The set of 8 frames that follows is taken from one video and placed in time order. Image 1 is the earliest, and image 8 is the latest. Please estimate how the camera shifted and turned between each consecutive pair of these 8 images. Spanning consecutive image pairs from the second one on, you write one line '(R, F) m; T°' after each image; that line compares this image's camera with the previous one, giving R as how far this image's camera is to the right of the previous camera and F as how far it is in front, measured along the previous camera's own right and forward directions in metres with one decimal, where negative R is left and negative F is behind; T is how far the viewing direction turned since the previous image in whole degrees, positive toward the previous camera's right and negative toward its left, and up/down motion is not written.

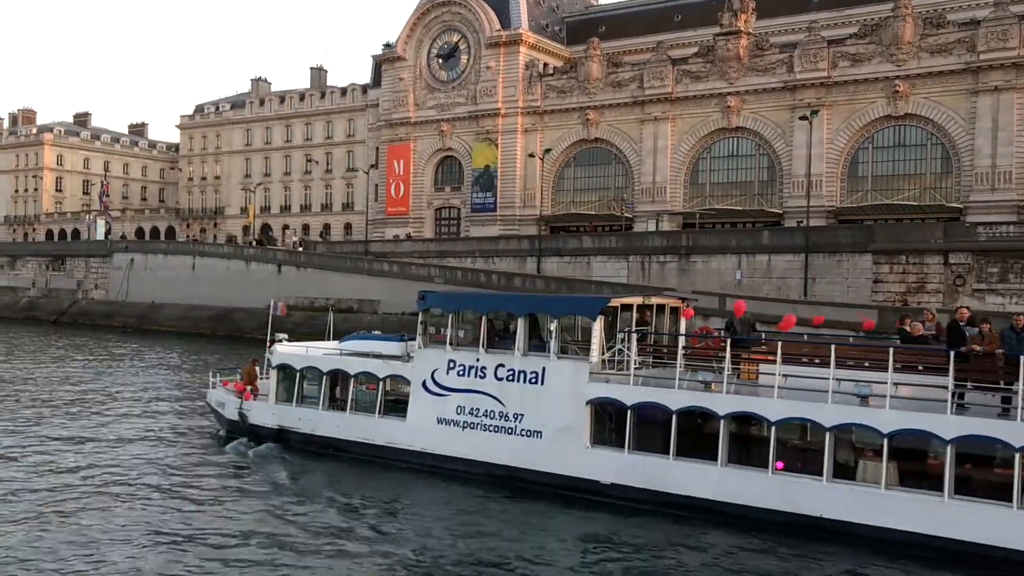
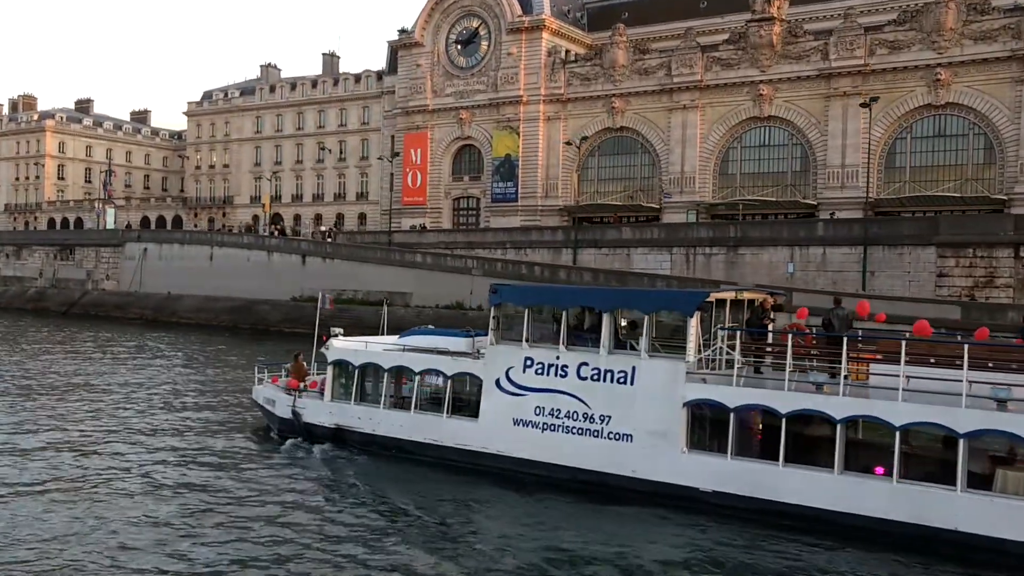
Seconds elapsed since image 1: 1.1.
(-2.1, +1.4) m; +1°
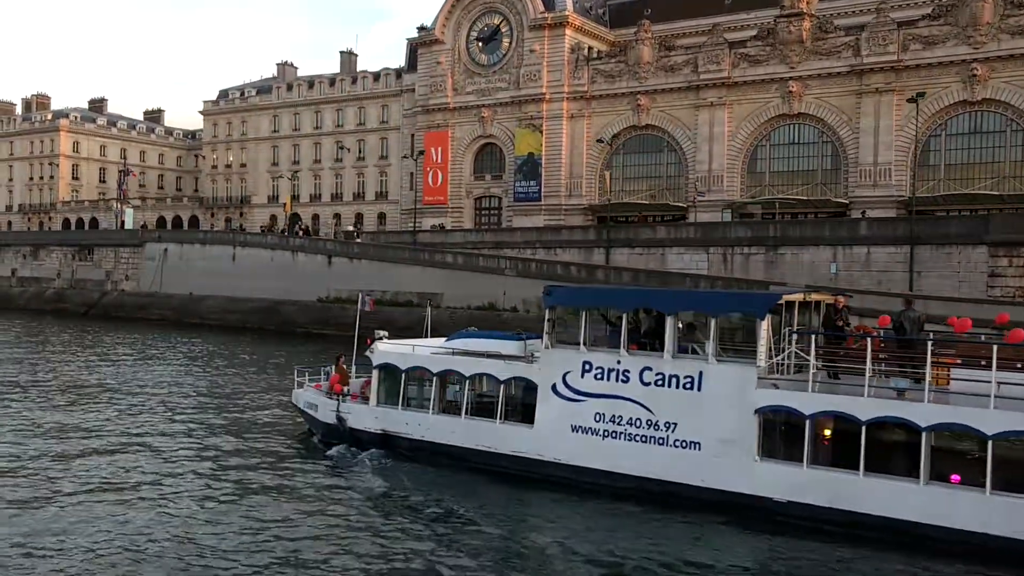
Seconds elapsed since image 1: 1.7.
(-1.2, +0.7) m; 0°
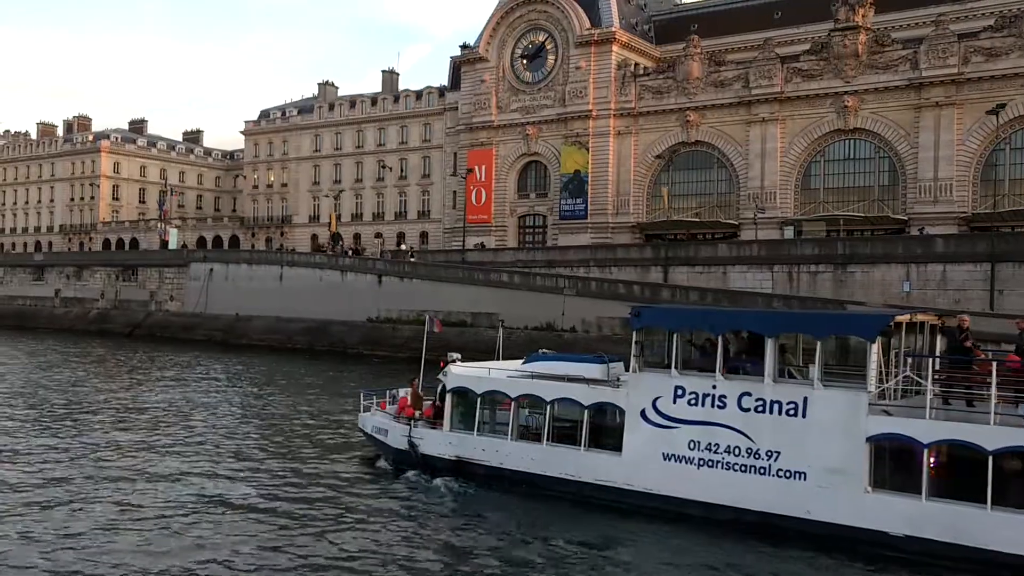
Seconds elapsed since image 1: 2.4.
(-1.3, +0.9) m; -2°
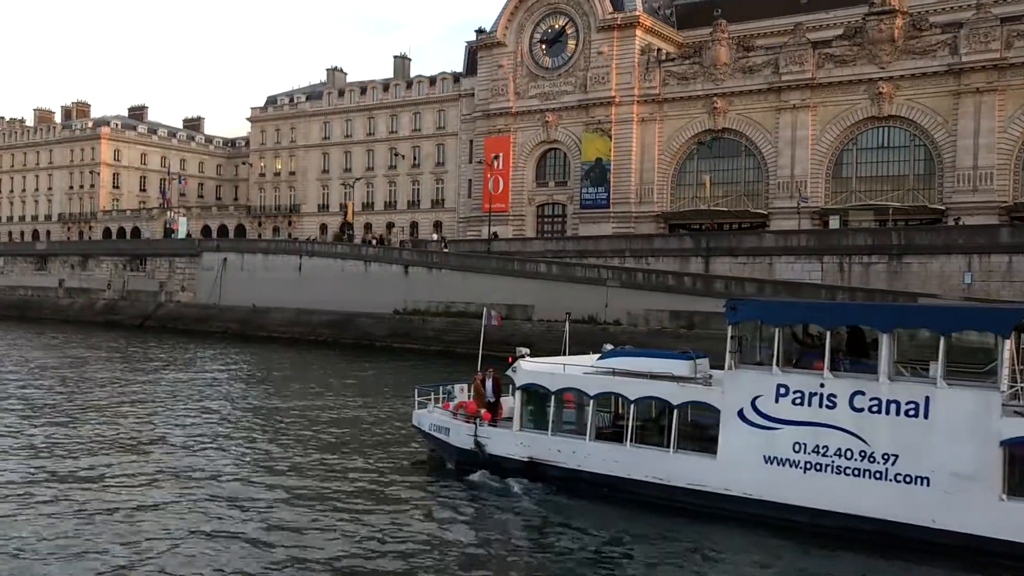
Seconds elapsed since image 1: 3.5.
(-2.0, +1.5) m; +1°
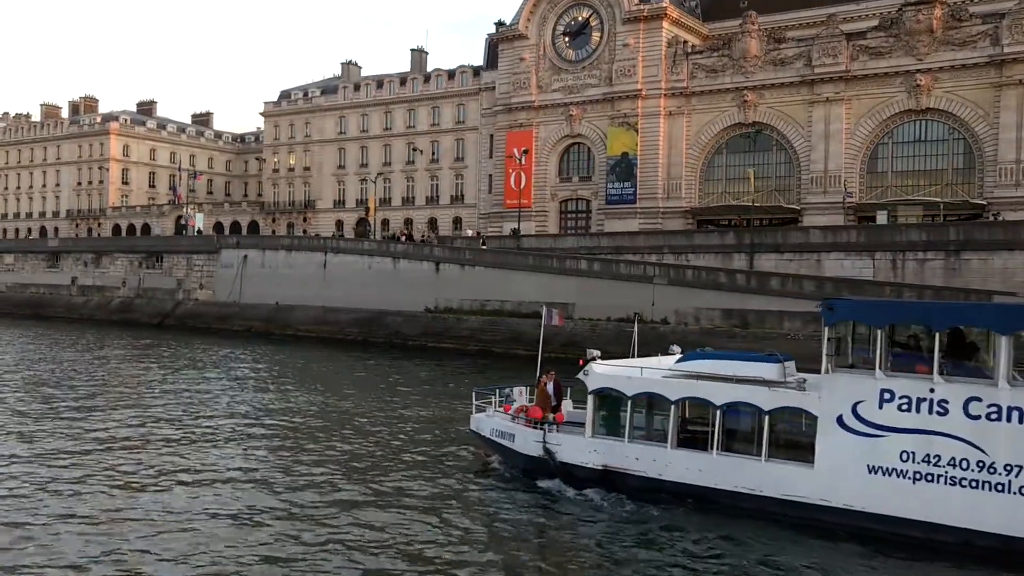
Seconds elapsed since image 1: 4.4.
(-1.7, +1.2) m; 0°
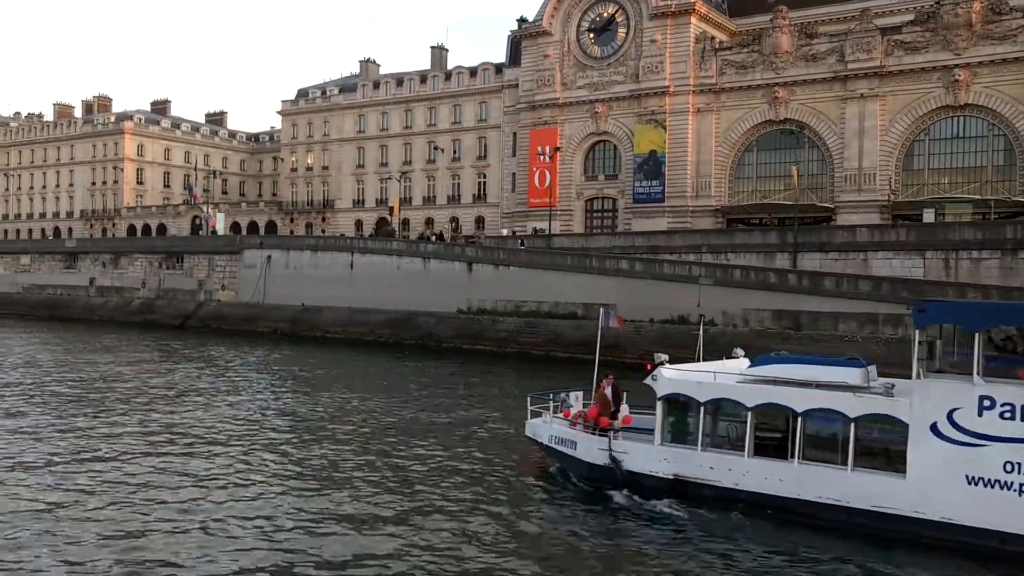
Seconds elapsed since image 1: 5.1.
(-1.3, +0.9) m; 0°
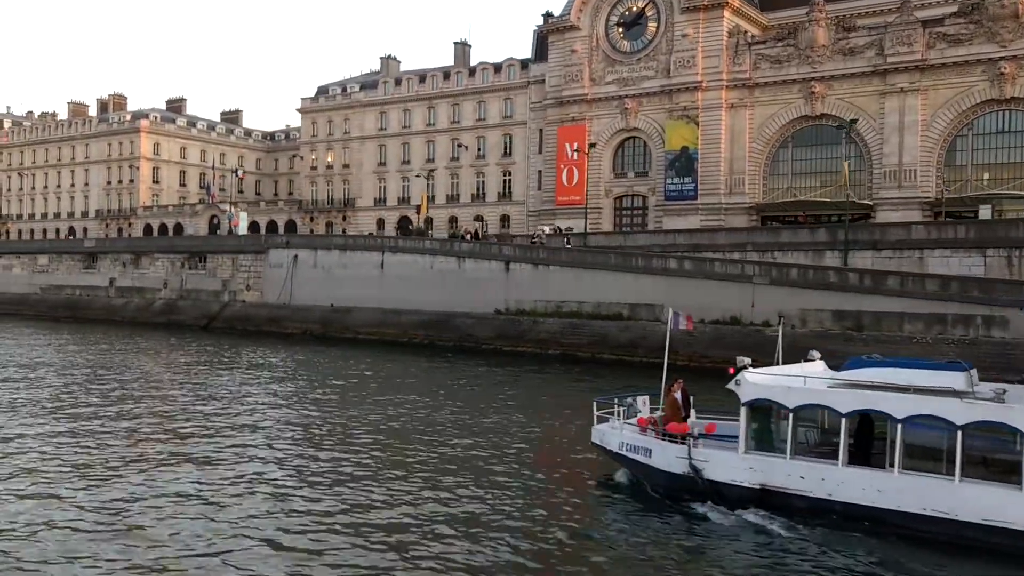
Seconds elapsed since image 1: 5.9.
(-1.4, +1.1) m; 0°
